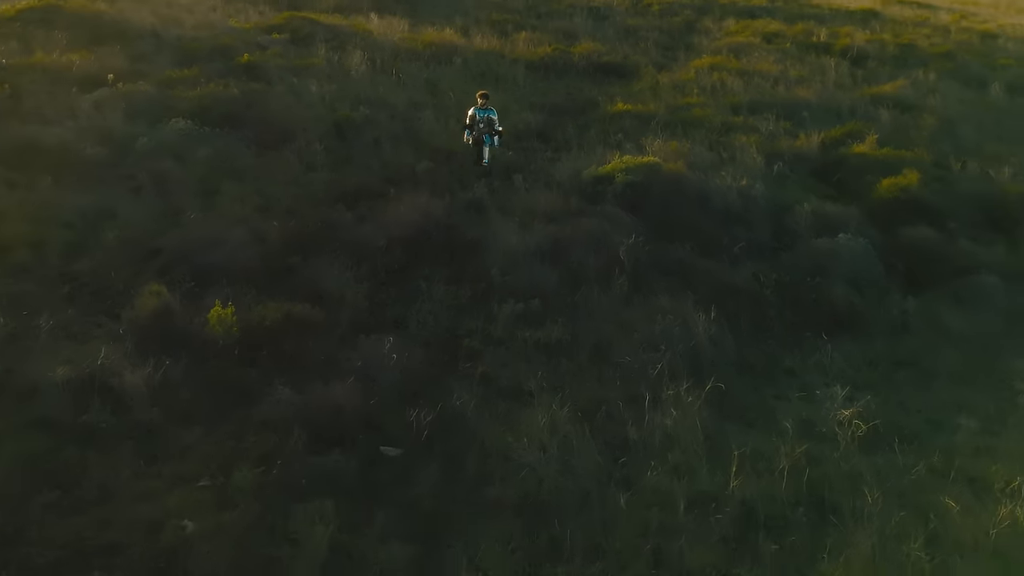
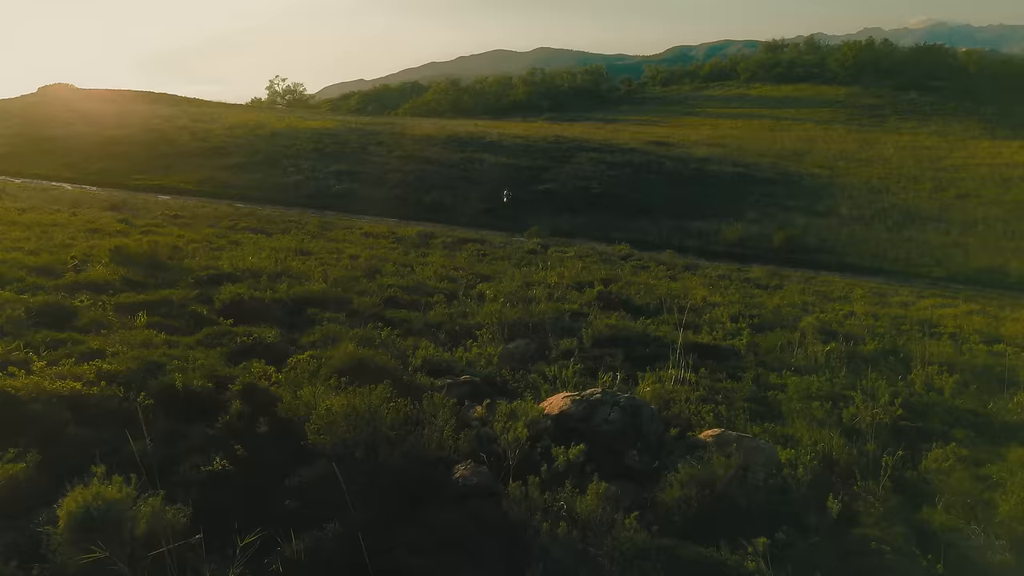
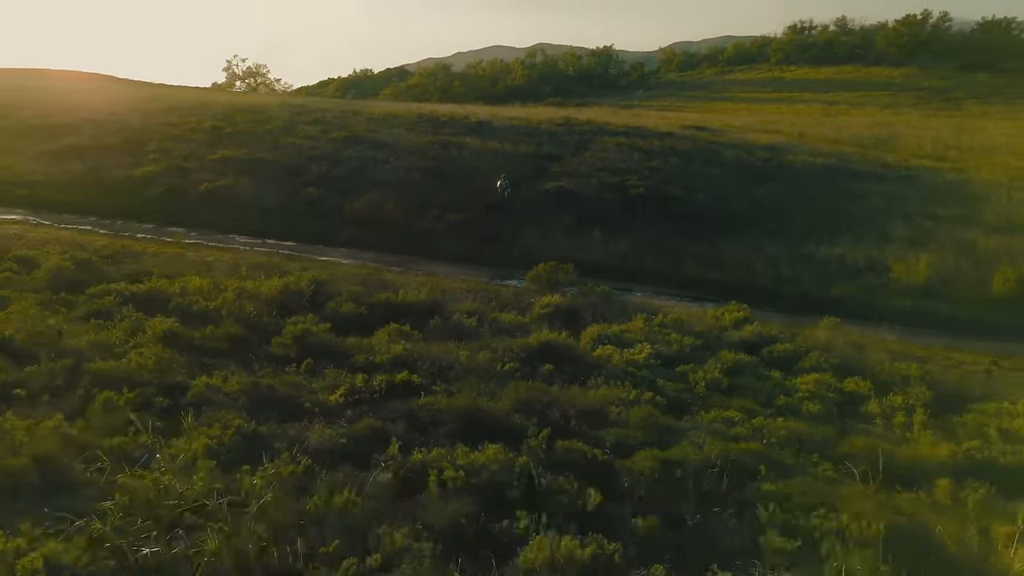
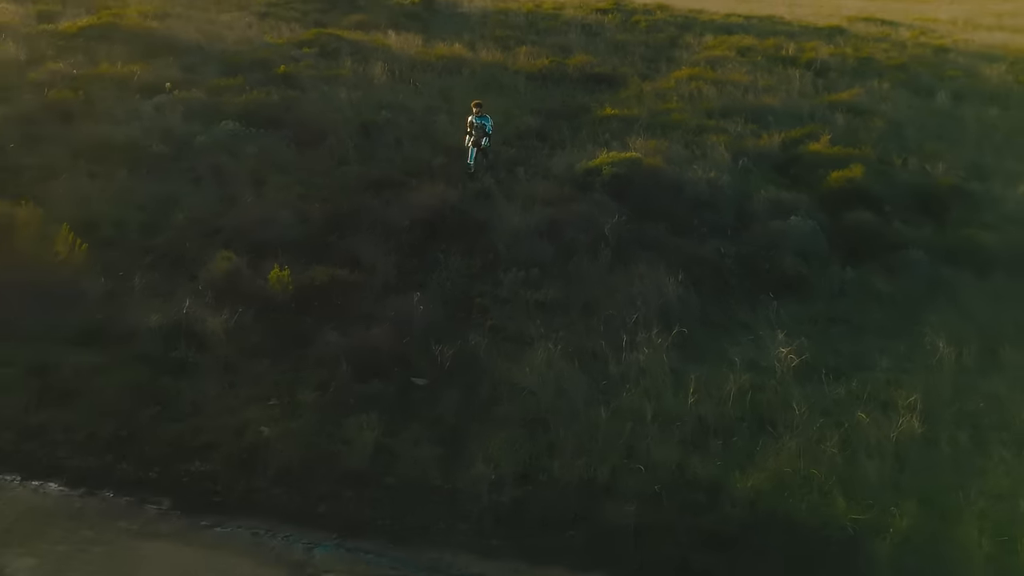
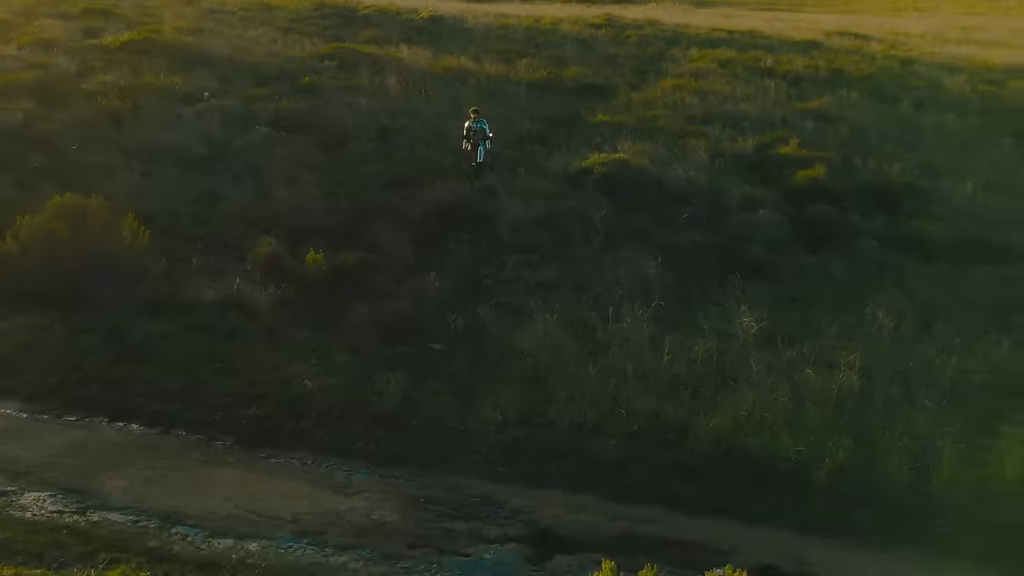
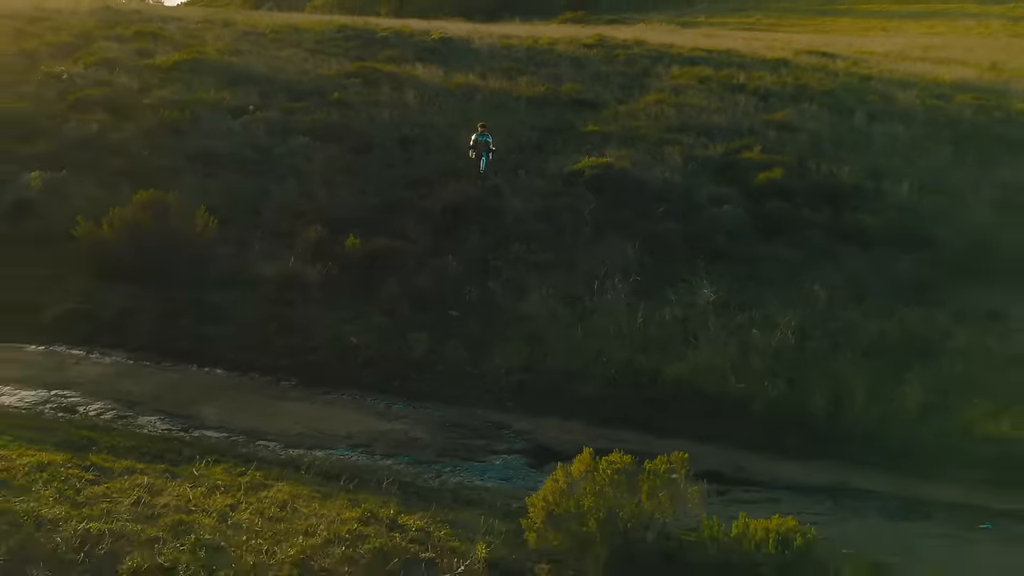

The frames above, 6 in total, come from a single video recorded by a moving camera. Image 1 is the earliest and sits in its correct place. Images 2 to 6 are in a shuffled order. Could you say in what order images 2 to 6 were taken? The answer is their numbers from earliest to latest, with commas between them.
4, 5, 6, 3, 2
